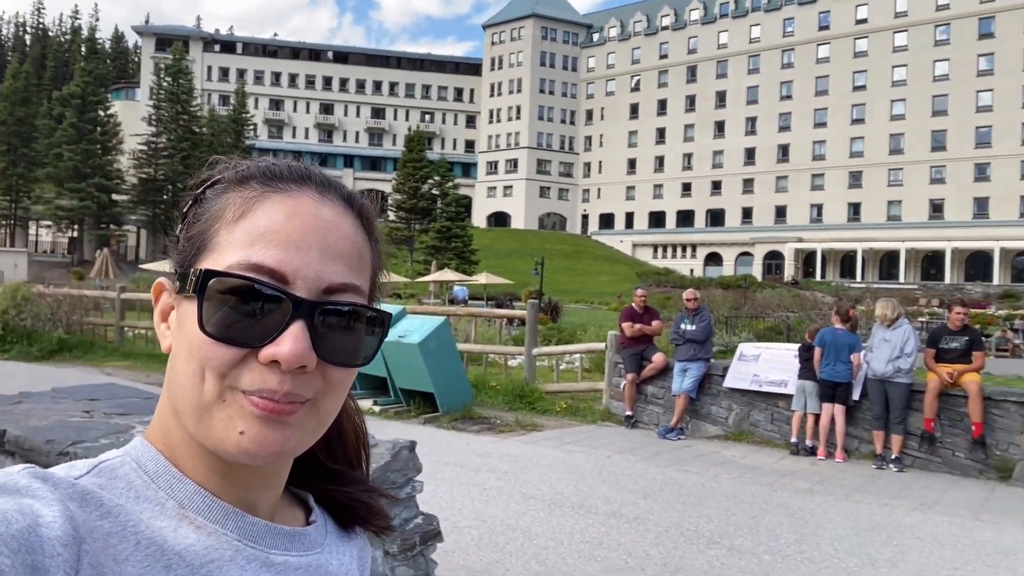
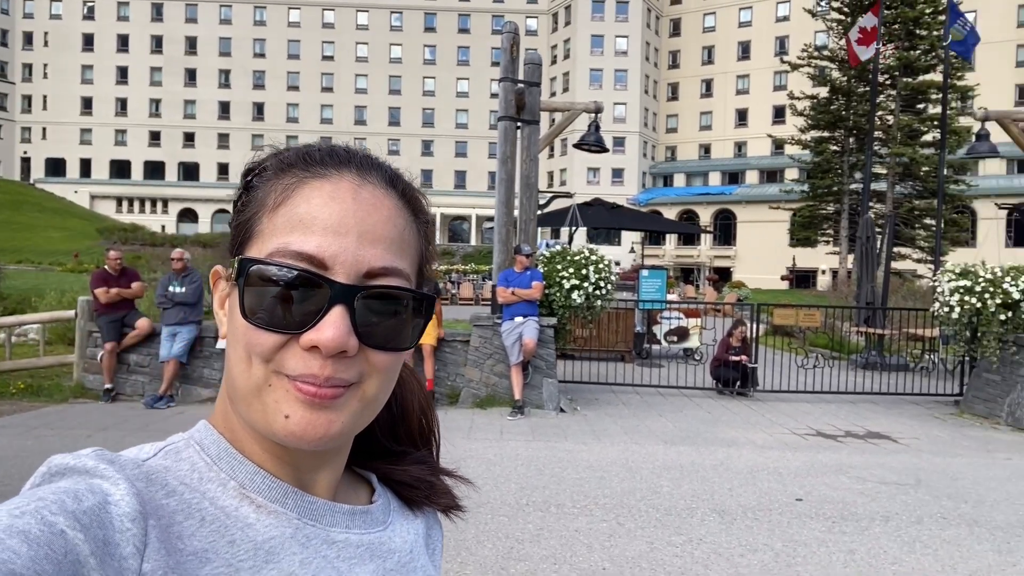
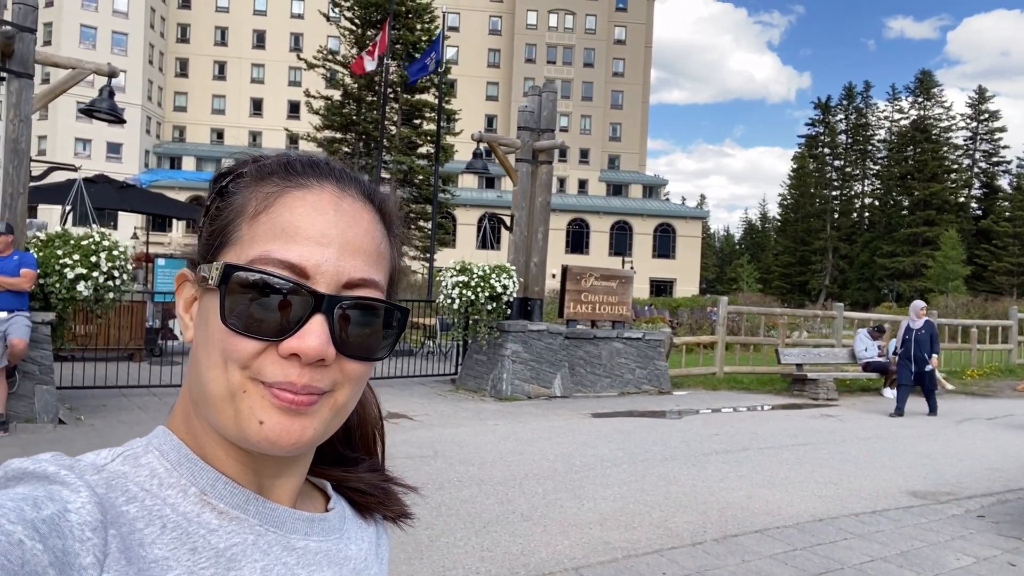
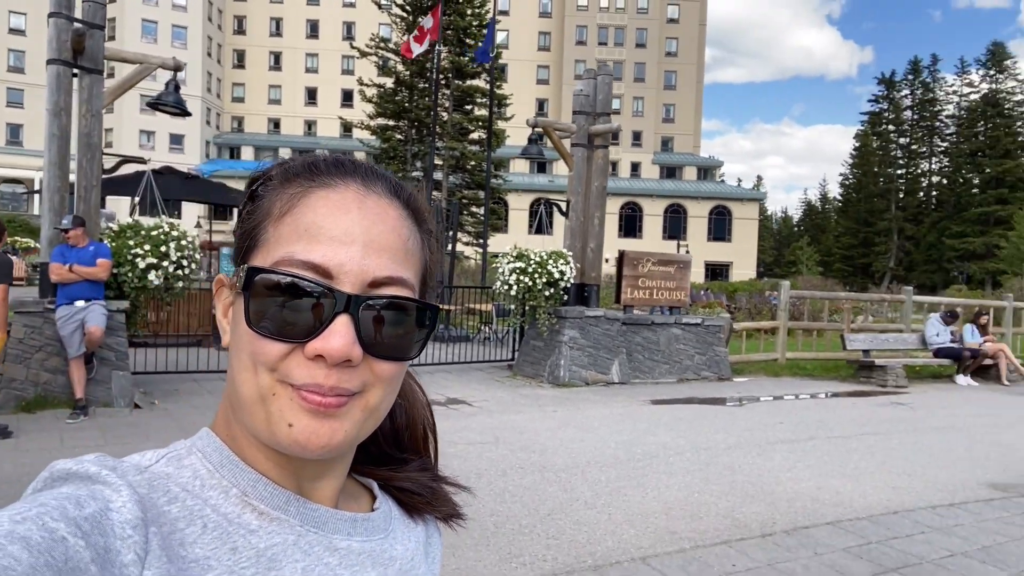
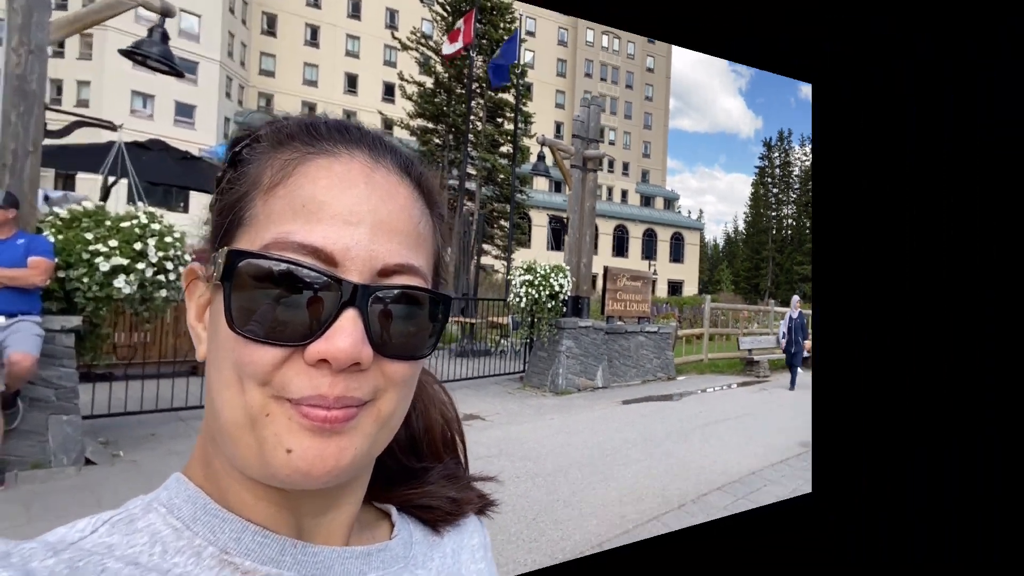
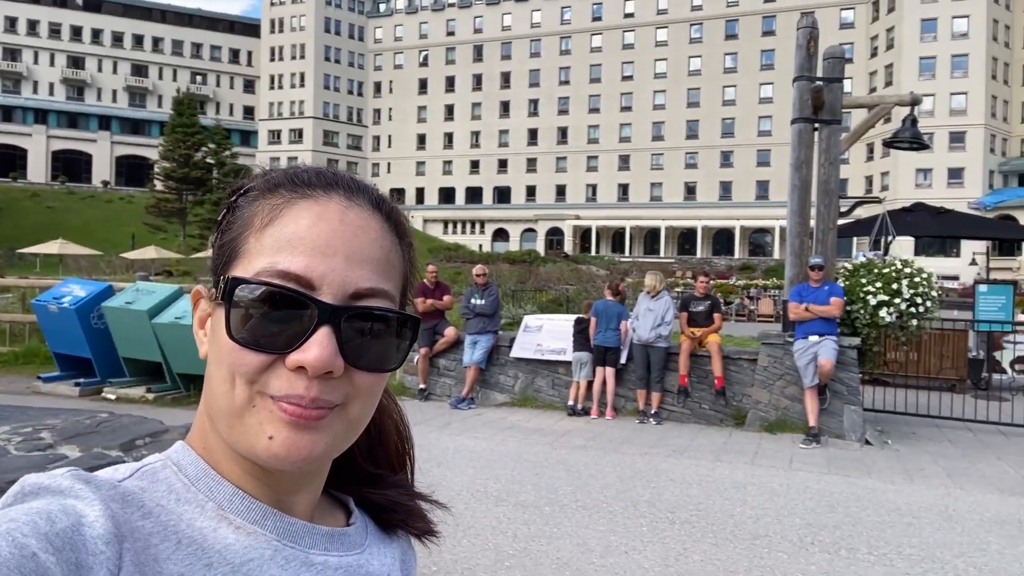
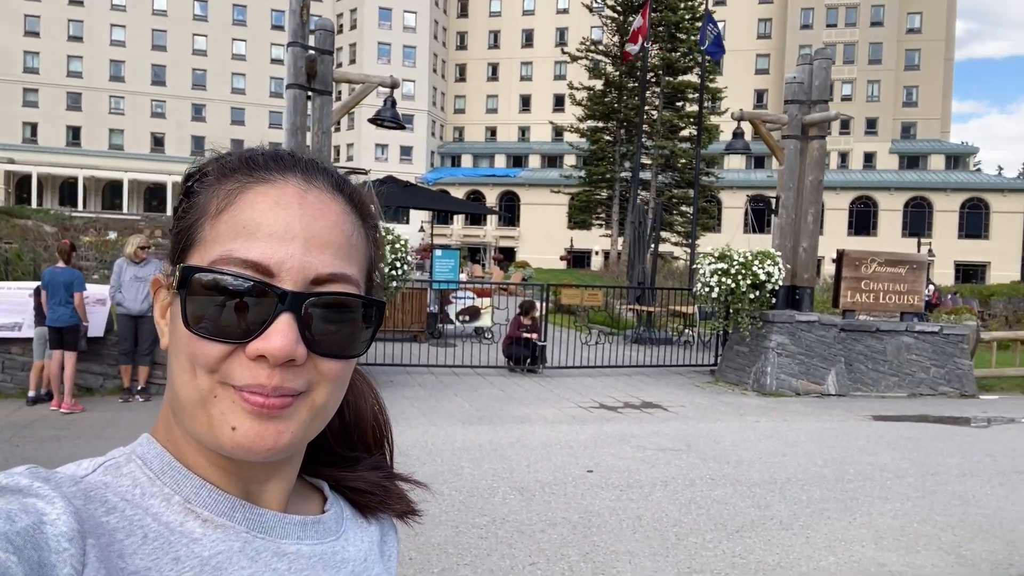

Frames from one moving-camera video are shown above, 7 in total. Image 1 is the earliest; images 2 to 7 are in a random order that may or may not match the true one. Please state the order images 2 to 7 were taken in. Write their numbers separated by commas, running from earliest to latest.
6, 2, 7, 4, 3, 5
